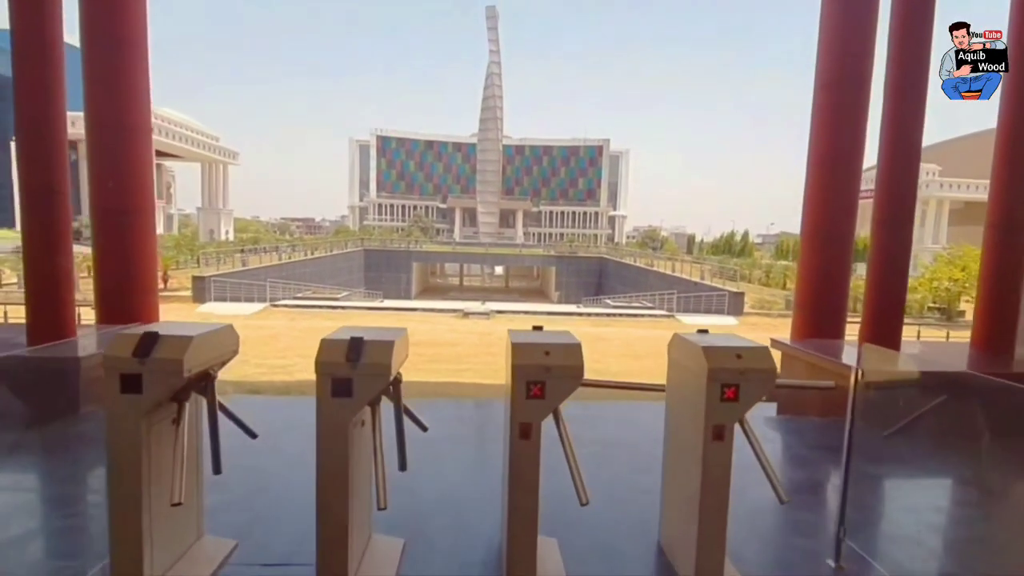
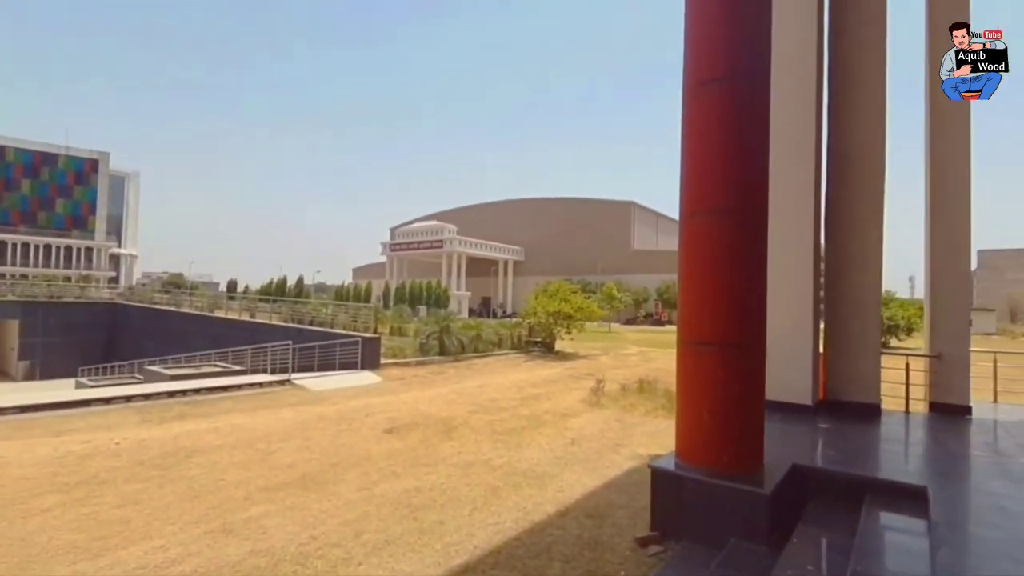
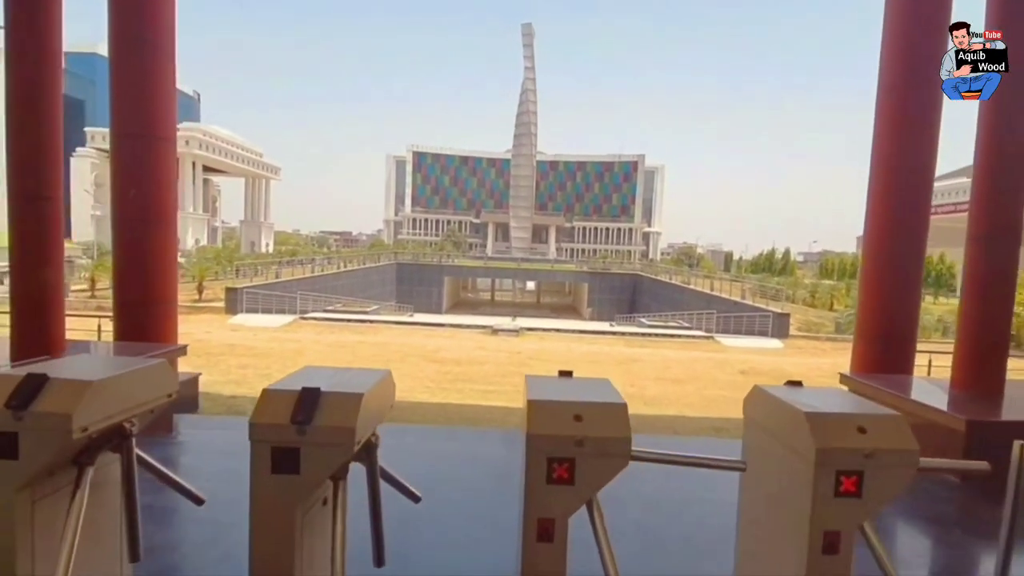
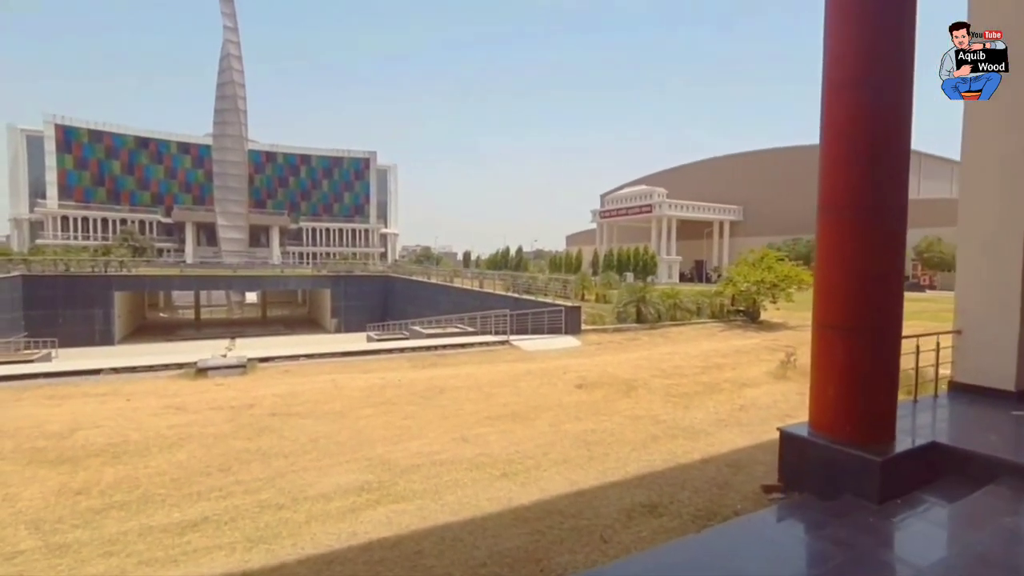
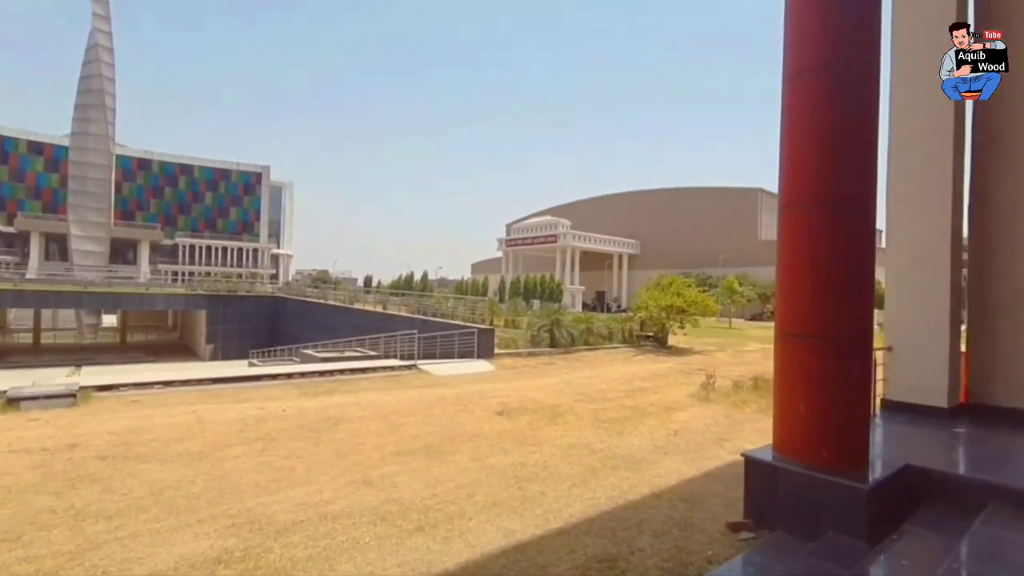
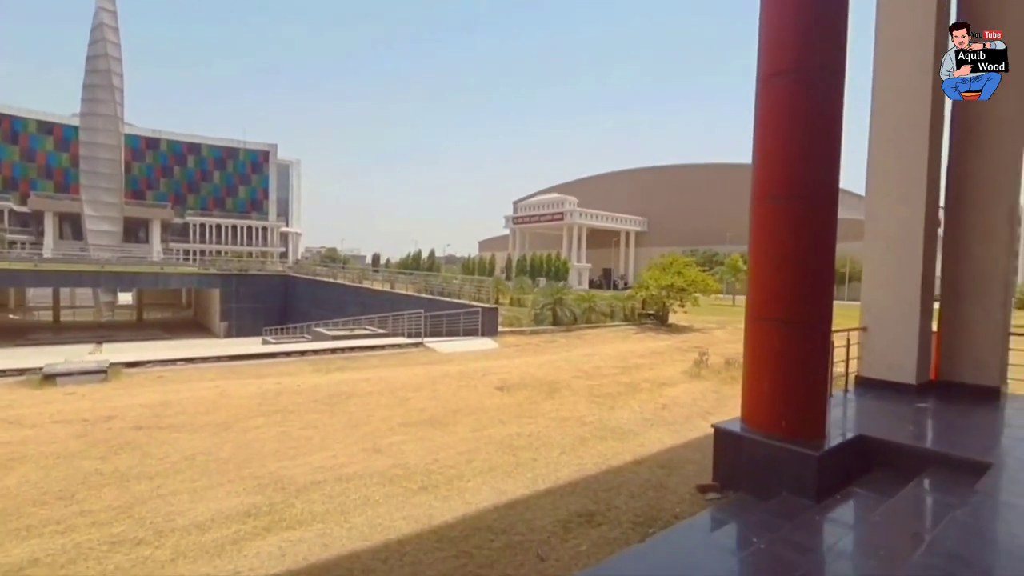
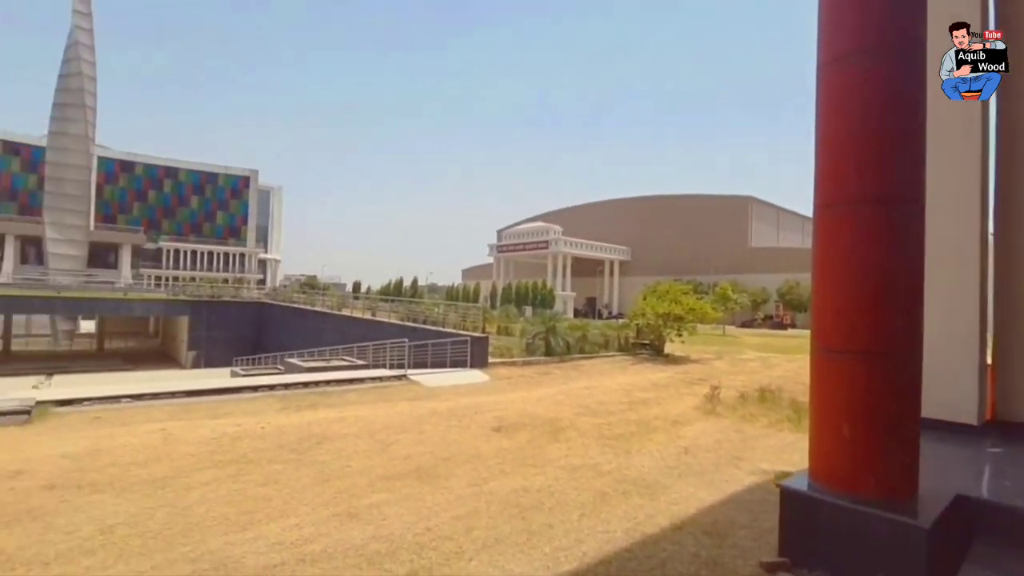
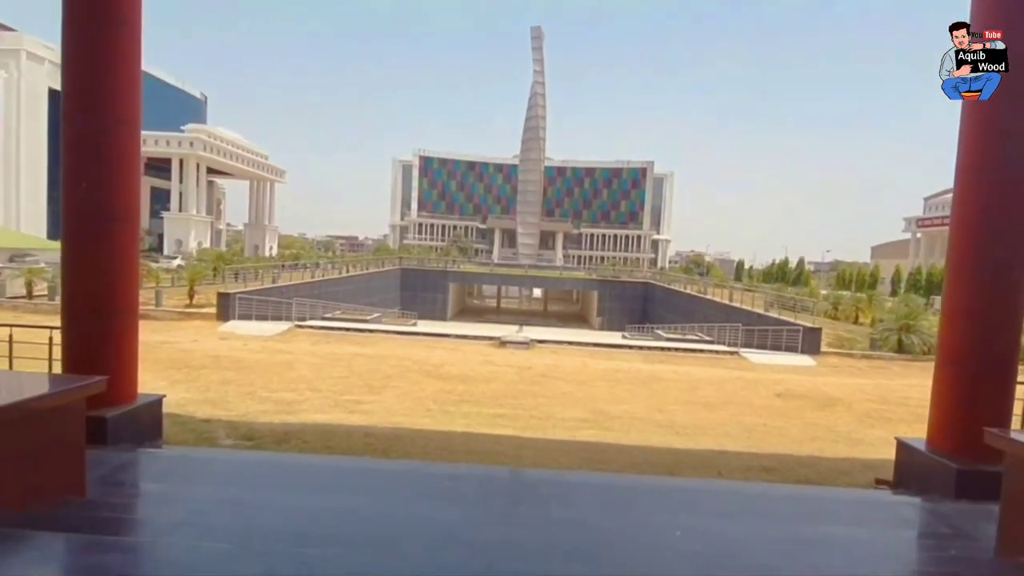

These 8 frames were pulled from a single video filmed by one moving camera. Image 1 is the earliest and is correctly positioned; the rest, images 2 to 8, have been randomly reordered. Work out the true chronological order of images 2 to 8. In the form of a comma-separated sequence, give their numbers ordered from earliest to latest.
3, 8, 4, 6, 5, 2, 7
